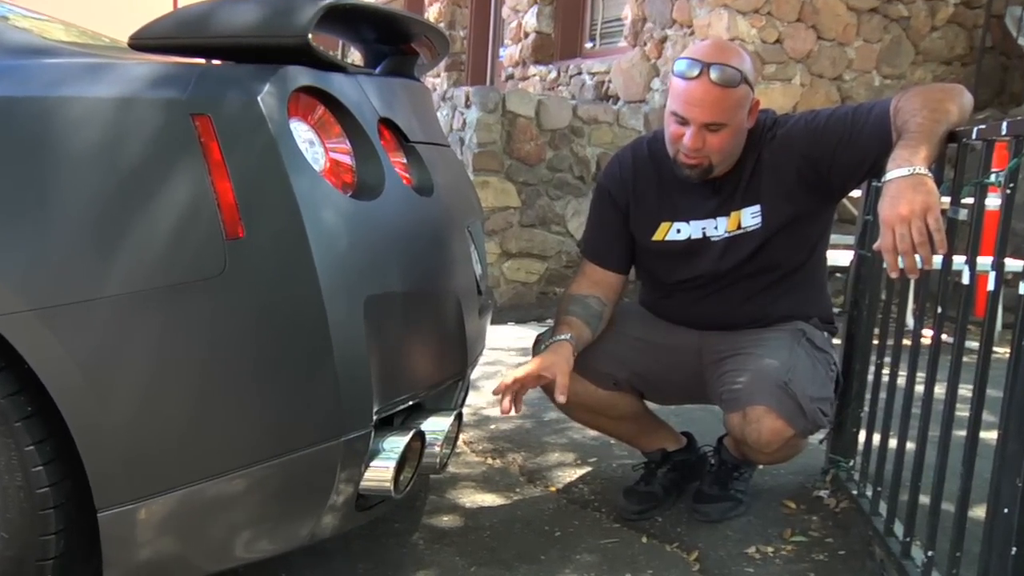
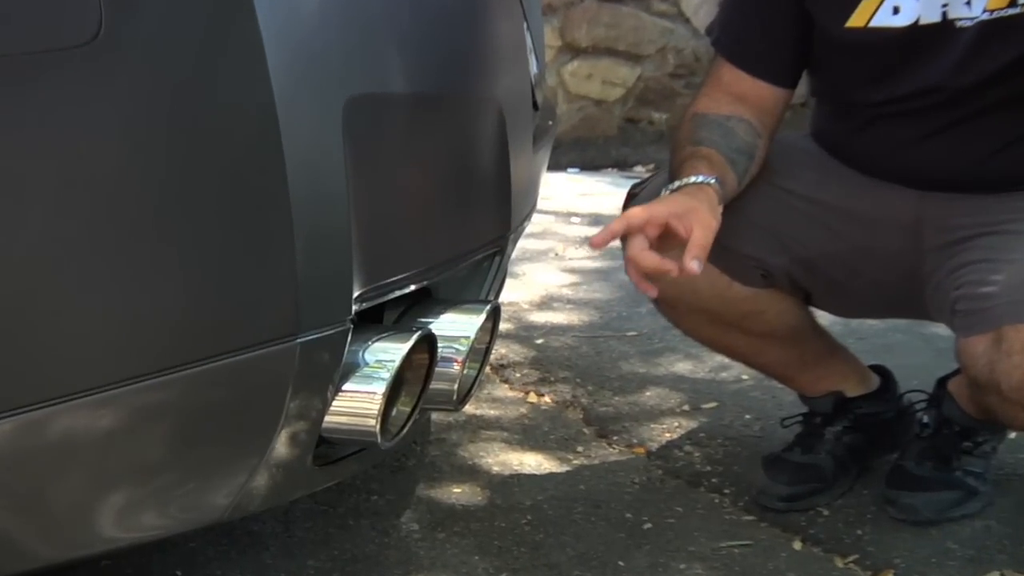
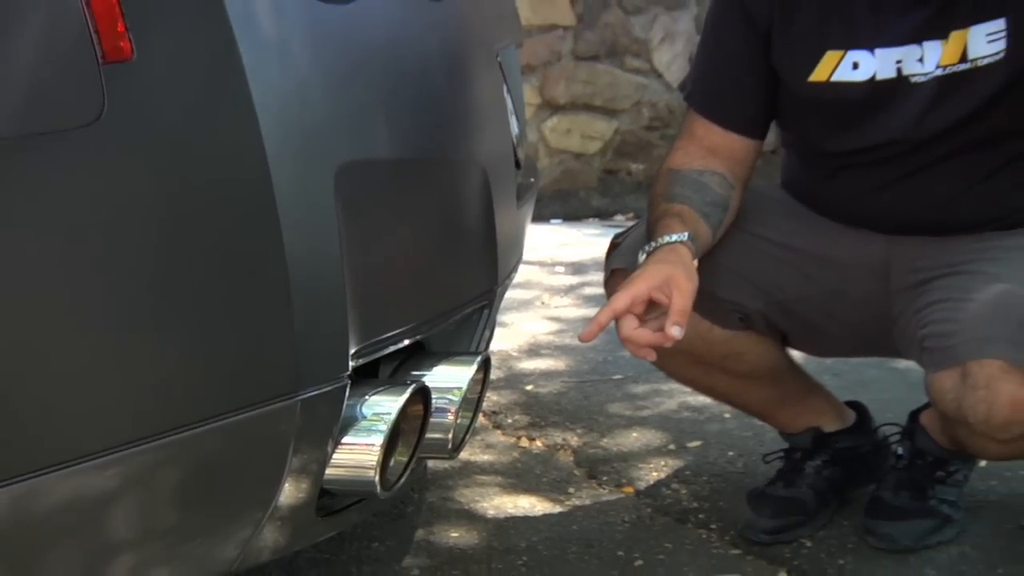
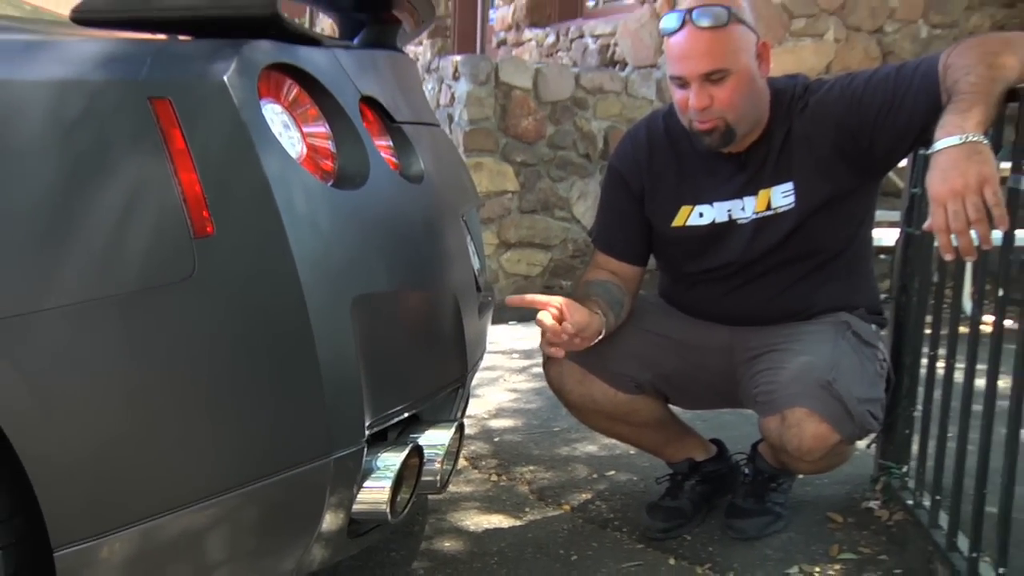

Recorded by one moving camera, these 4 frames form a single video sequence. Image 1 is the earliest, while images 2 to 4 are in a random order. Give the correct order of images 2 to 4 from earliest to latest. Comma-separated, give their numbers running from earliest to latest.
2, 3, 4
